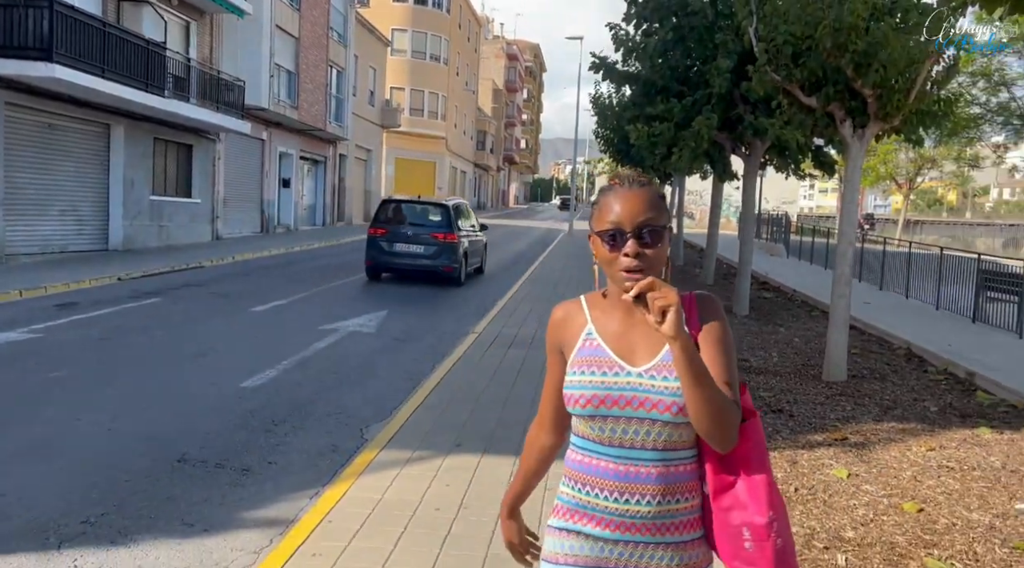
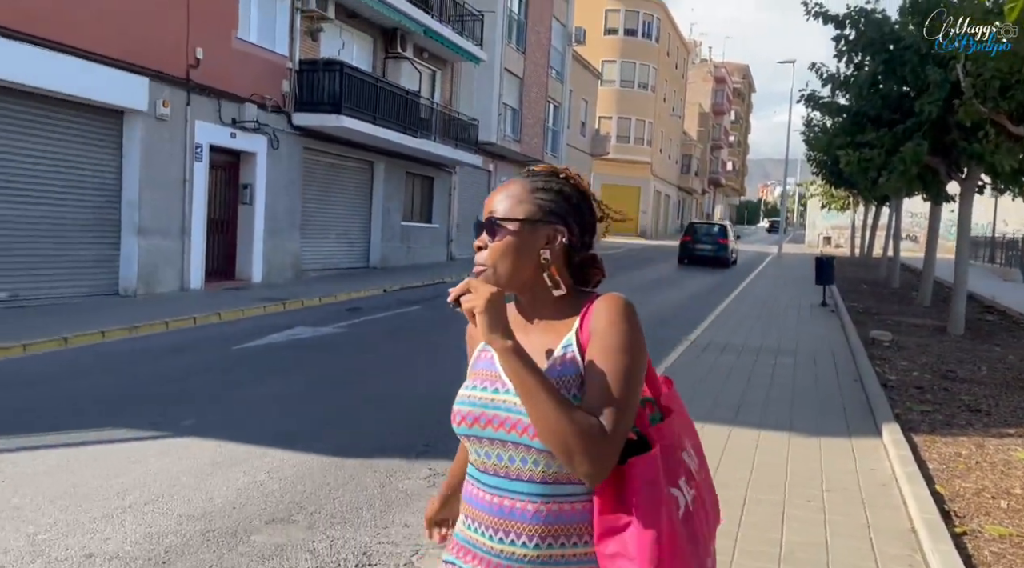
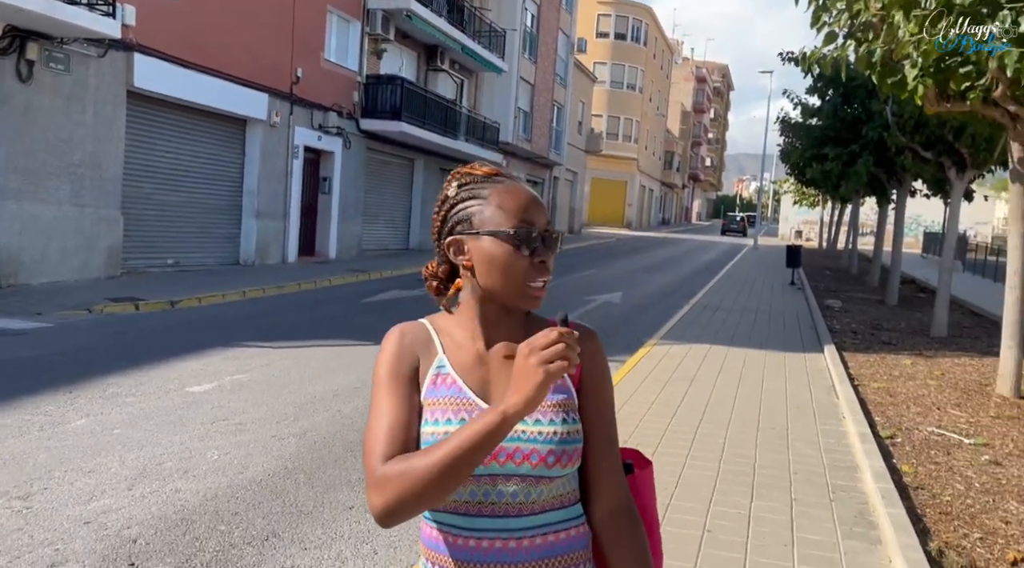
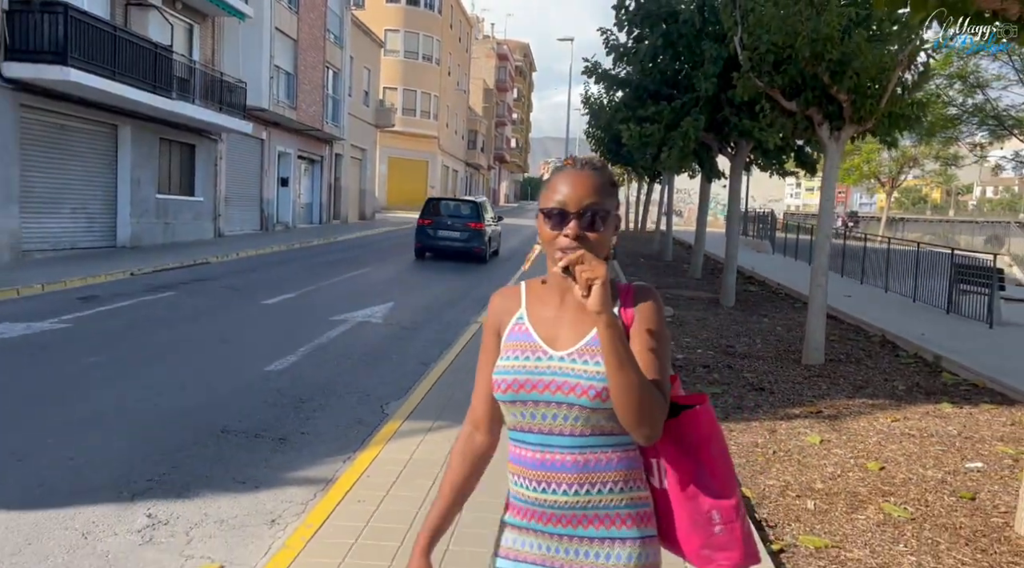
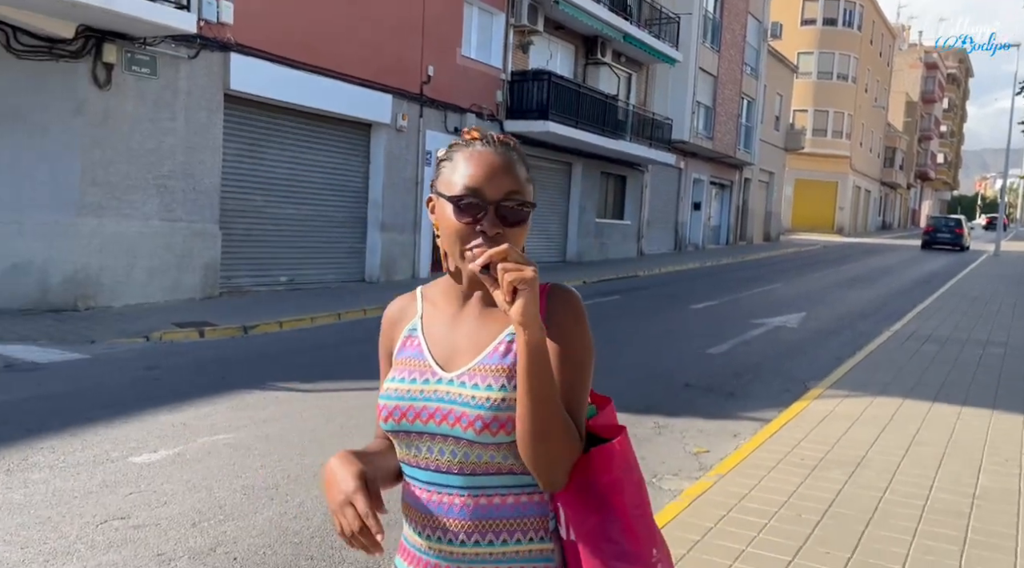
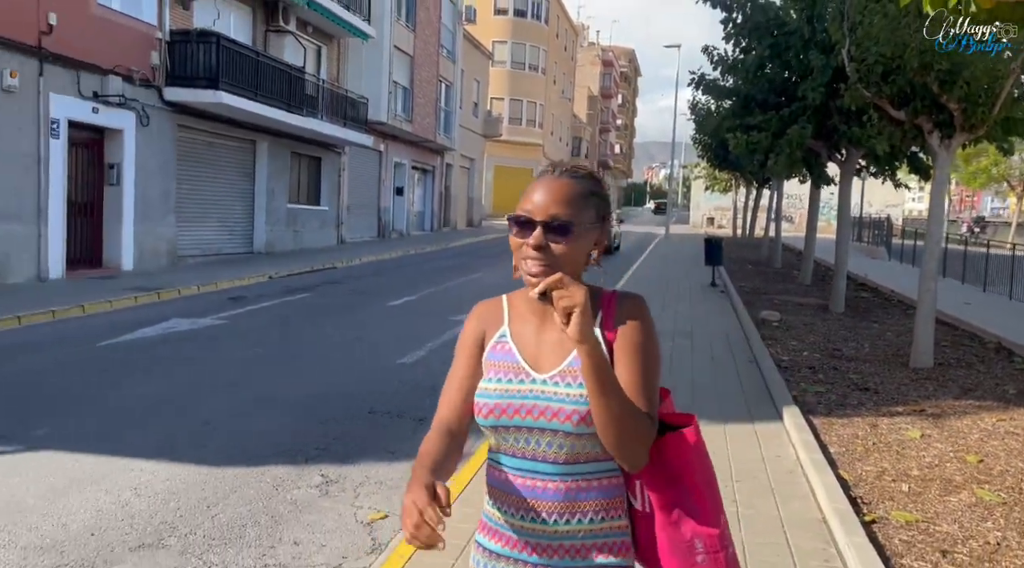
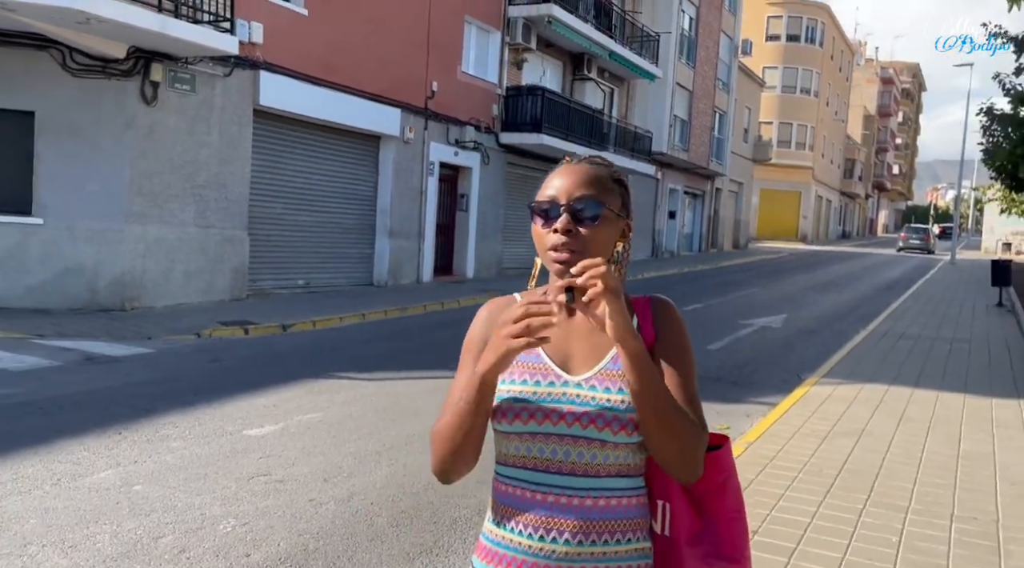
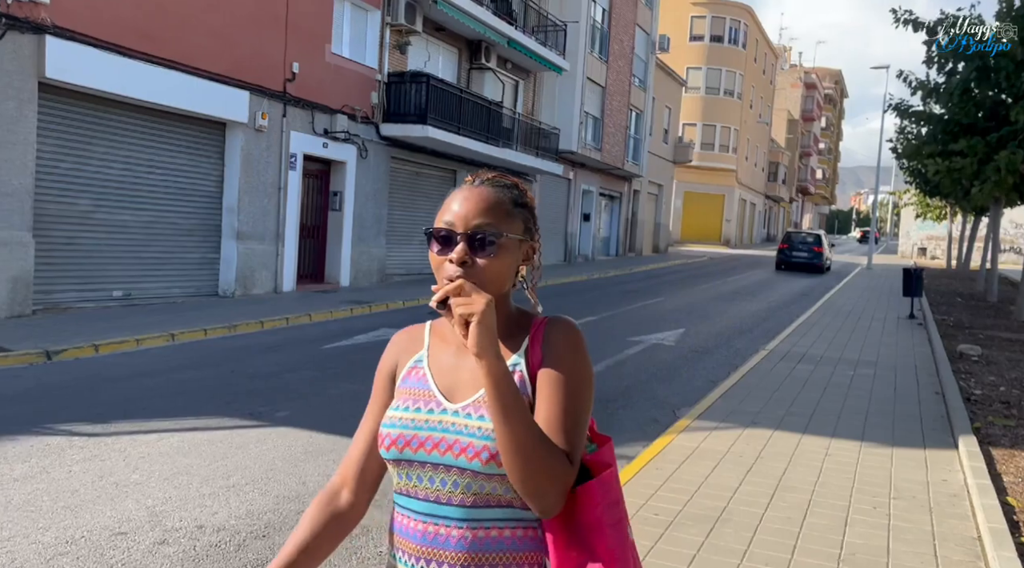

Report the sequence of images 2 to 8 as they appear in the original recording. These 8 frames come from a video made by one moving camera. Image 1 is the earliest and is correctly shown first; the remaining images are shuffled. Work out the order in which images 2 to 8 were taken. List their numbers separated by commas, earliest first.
4, 6, 2, 8, 5, 7, 3
